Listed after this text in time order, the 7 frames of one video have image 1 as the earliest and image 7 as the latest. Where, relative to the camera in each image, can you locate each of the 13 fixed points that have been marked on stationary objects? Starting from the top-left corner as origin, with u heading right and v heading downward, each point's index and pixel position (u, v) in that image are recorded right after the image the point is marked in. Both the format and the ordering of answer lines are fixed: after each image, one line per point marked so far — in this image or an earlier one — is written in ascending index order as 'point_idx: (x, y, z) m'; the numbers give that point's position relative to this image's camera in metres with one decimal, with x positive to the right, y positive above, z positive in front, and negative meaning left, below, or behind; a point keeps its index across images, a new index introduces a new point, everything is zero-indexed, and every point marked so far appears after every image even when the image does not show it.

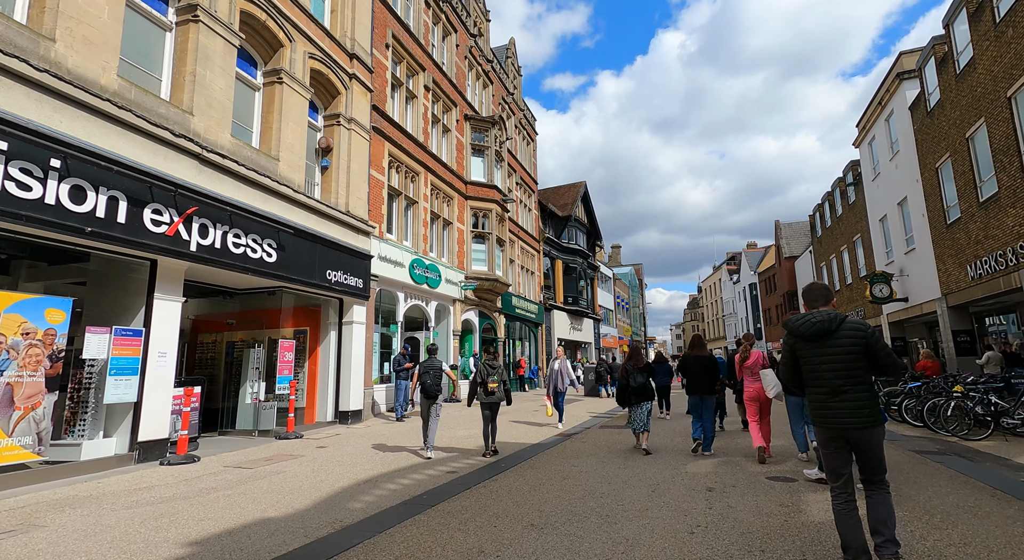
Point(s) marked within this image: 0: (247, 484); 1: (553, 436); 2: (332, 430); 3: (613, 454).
0: (-2.8, -2.1, +5.7) m
1: (+0.7, -2.8, +9.8) m
2: (-3.5, -2.9, +10.4) m
3: (+1.4, -2.5, +7.8) m
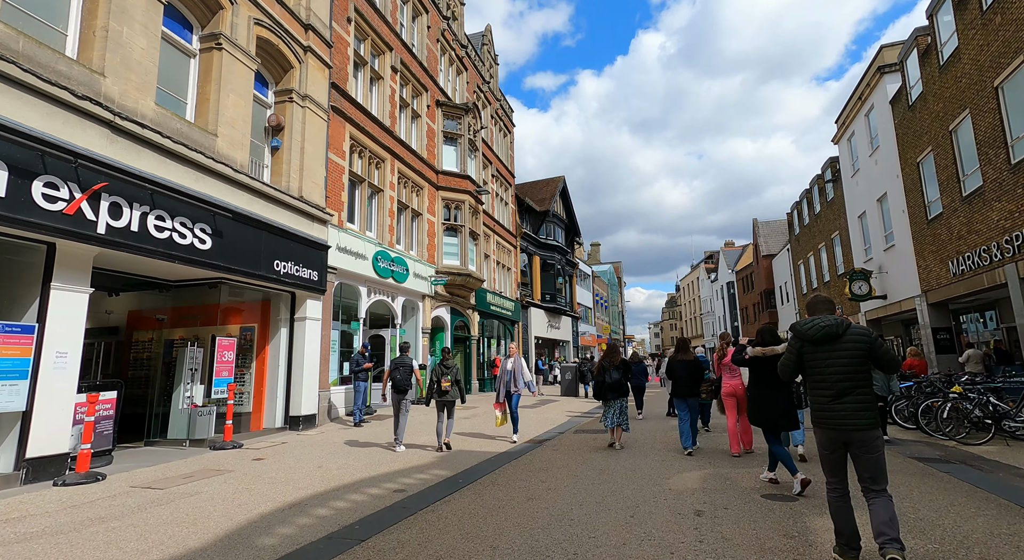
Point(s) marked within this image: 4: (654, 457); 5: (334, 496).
0: (-3.2, -2.0, +4.7) m
1: (+0.2, -2.7, +9.0) m
2: (-4.0, -2.7, +9.4) m
3: (+1.0, -2.4, +7.0) m
4: (+2.0, -2.5, +7.7) m
5: (-1.8, -2.1, +5.4) m
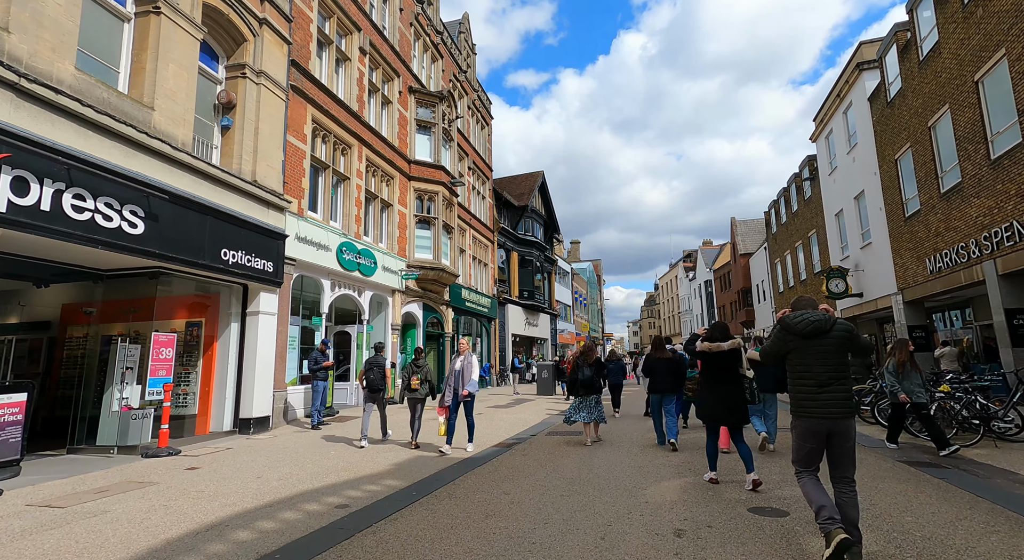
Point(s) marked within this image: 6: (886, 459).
0: (-3.5, -1.9, +4.0) m
1: (-0.3, -2.6, +8.3) m
2: (-4.5, -2.6, +8.6) m
3: (+0.5, -2.2, +6.4) m
4: (+1.5, -2.4, +7.2) m
5: (-2.1, -2.0, +4.7) m
6: (+4.9, -2.4, +7.2) m
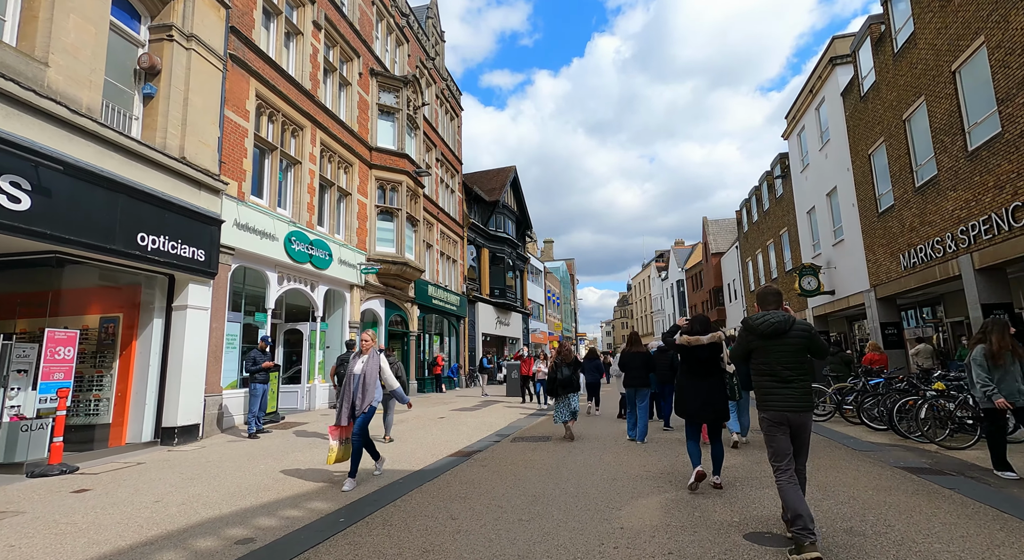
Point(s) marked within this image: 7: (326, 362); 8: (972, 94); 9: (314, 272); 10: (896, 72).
0: (-3.8, -1.7, +2.9) m
1: (-0.9, -2.4, +7.4) m
2: (-5.1, -2.4, +7.5) m
3: (+0.1, -2.1, +5.5) m
4: (+1.0, -2.2, +6.3) m
5: (-2.5, -1.8, +3.7) m
6: (+4.4, -2.2, +6.5) m
7: (-4.9, -2.2, +14.4) m
8: (+11.4, +4.6, +13.5) m
9: (-4.7, +0.2, +13.0) m
10: (+12.1, +6.6, +17.2) m
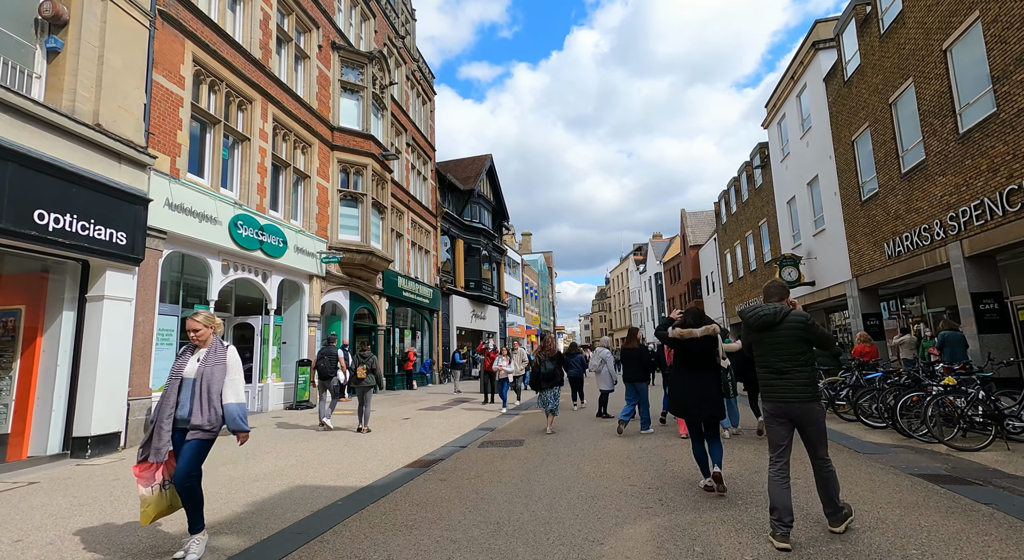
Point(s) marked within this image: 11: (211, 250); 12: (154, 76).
0: (-4.1, -1.6, +1.8) m
1: (-1.3, -2.2, +6.5) m
2: (-5.5, -2.2, +6.4) m
3: (-0.3, -1.9, +4.6) m
4: (+0.7, -2.0, +5.4) m
5: (-2.8, -1.7, +2.6) m
6: (+4.0, -2.0, +5.7) m
7: (-5.6, -1.9, +13.3) m
8: (+10.7, +4.9, +12.9) m
9: (-5.4, +0.4, +11.9) m
10: (+11.3, +6.9, +16.6) m
11: (-5.7, +0.6, +10.3) m
12: (-5.8, +3.3, +8.9) m
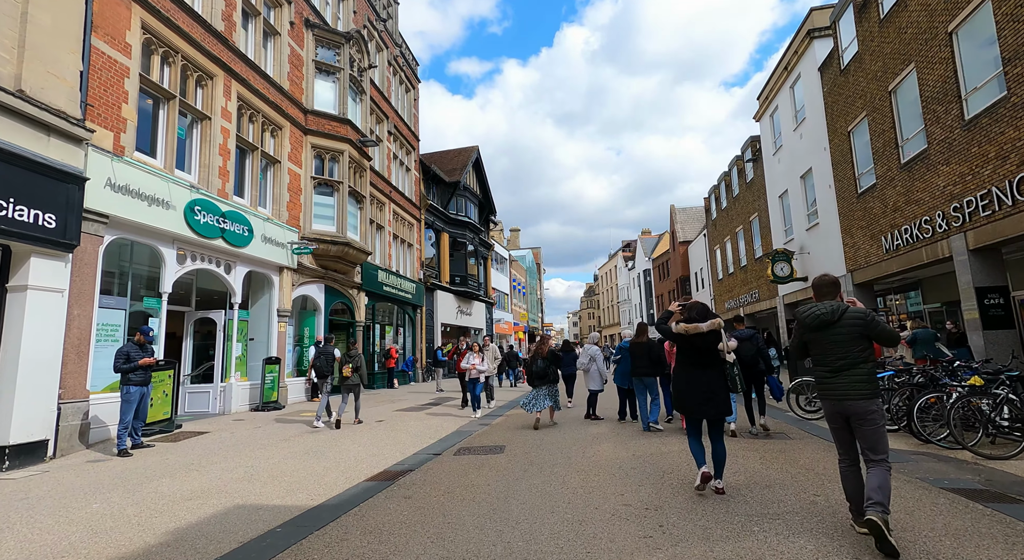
0: (-4.2, -1.4, +0.9) m
1: (-1.5, -2.1, +5.6) m
2: (-5.7, -2.1, +5.5) m
3: (-0.5, -1.8, +3.8) m
4: (+0.4, -1.9, +4.7) m
5: (-2.9, -1.6, +1.8) m
6: (+3.8, -1.9, +5.0) m
7: (-6.0, -1.7, +12.4) m
8: (+10.4, +5.1, +12.3) m
9: (-5.7, +0.6, +11.0) m
10: (+10.8, +7.1, +16.0) m
11: (-6.0, +0.7, +9.4) m
12: (-6.1, +3.5, +8.0) m
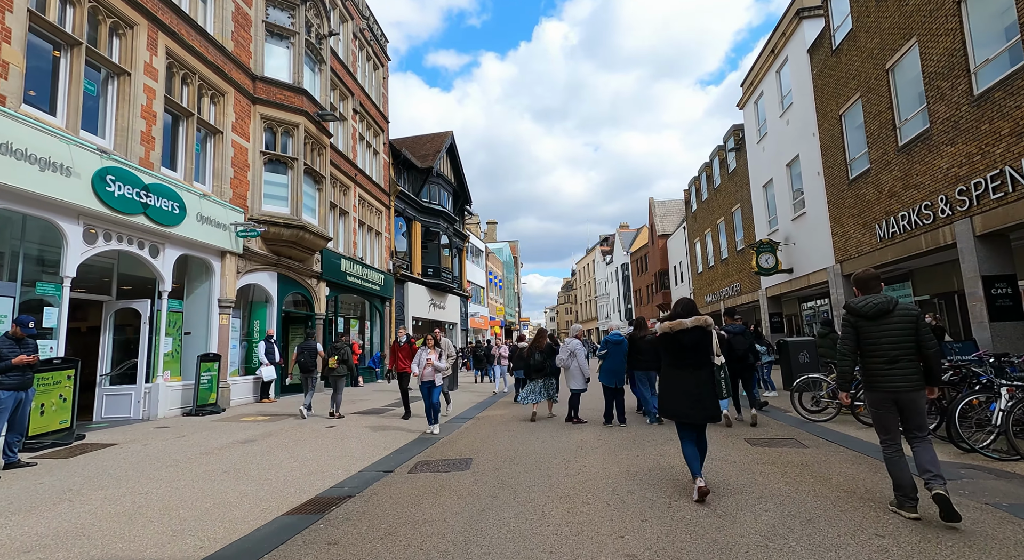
0: (-4.3, -1.3, -0.5) m
1: (-1.8, -1.9, +4.3) m
2: (-6.0, -1.9, +4.0) m
3: (-0.7, -1.6, +2.5) m
4: (+0.2, -1.7, +3.4) m
5: (-3.1, -1.4, +0.4) m
6: (+3.5, -1.7, +3.9) m
7: (-6.5, -1.5, +10.8) m
8: (+9.8, +5.3, +11.4) m
9: (-6.2, +0.9, +9.4) m
10: (+10.2, +7.3, +15.1) m
11: (-6.4, +1.0, +7.8) m
12: (-6.5, +3.7, +6.4) m
